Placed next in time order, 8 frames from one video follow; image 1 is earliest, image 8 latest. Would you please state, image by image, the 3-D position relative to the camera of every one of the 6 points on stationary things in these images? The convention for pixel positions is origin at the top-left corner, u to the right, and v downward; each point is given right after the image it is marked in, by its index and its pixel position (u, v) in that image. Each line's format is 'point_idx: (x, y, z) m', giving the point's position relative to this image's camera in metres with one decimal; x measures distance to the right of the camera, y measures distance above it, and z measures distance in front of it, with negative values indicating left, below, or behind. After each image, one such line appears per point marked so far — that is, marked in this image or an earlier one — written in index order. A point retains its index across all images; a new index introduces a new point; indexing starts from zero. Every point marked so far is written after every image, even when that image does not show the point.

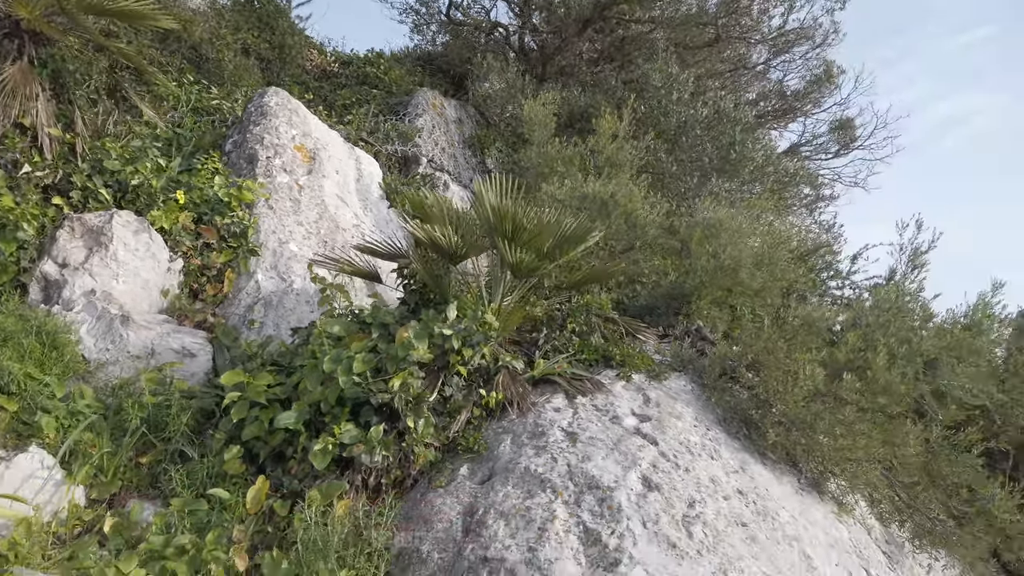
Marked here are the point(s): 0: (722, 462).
0: (+1.1, -0.9, +4.1) m
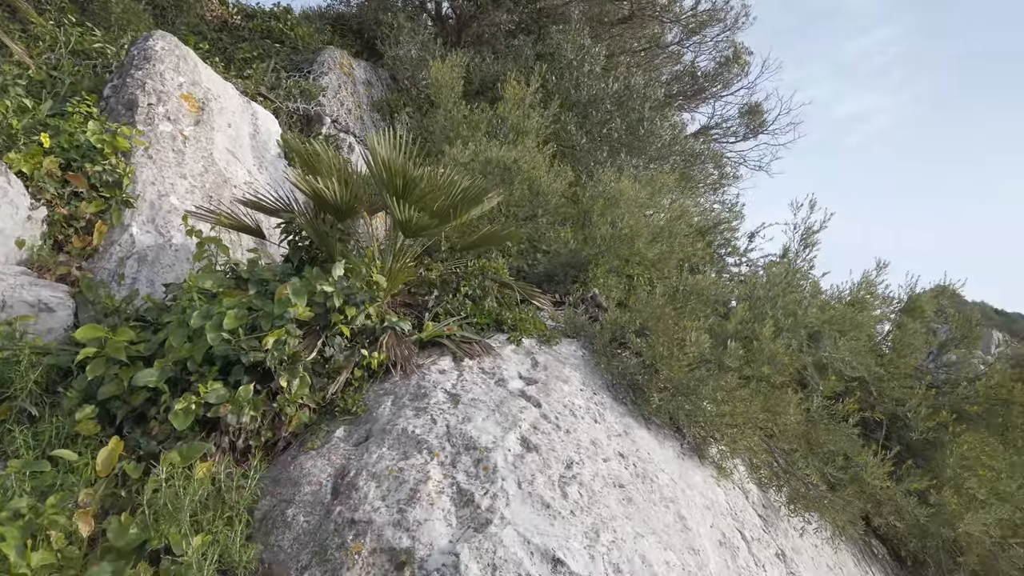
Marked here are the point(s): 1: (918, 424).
0: (+0.5, -0.7, +4.0) m
1: (+3.4, -1.1, +6.2) m
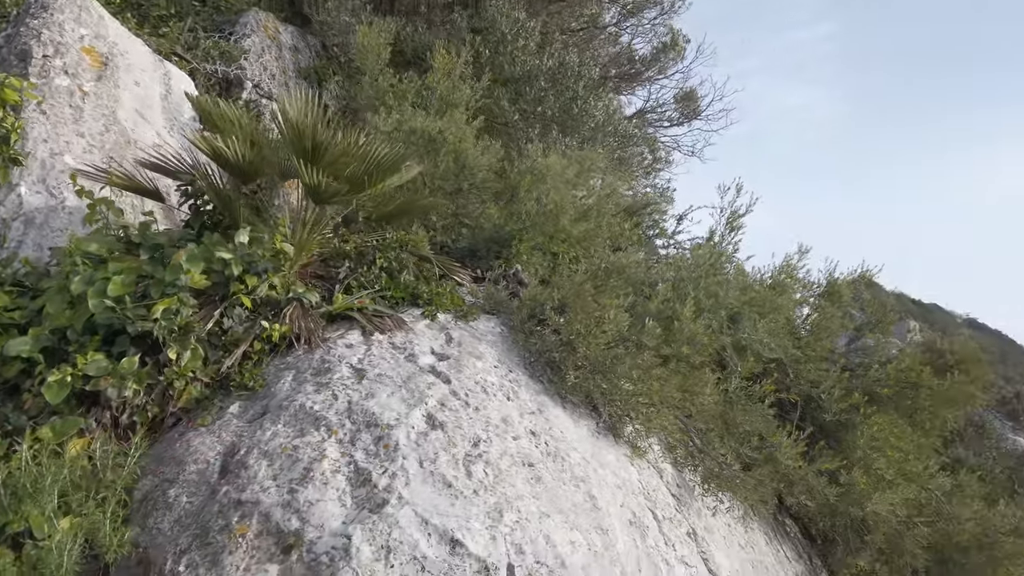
0: (0.0, -0.6, +3.9) m
1: (+2.7, -1.0, +6.3) m
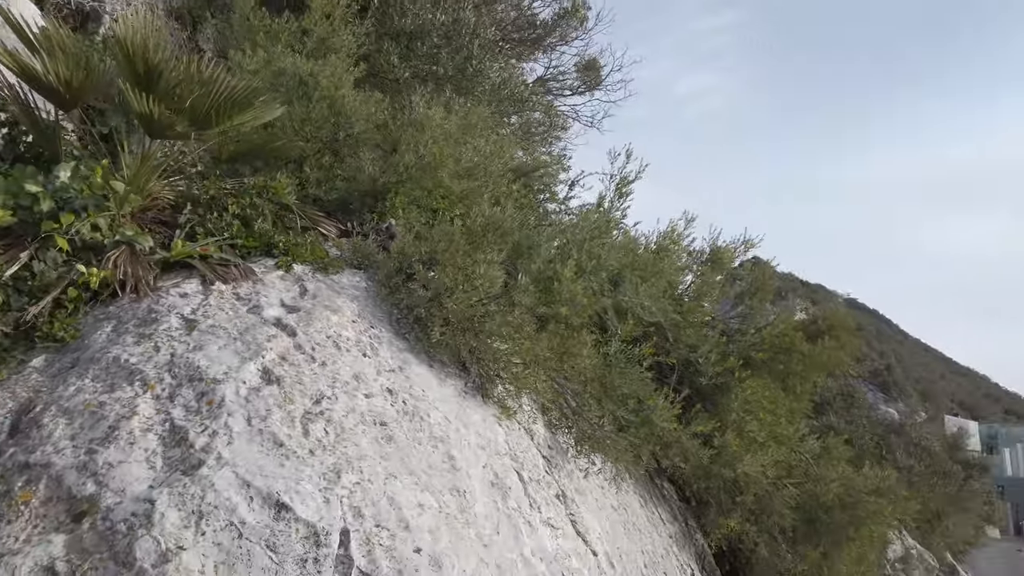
0: (-0.7, -0.4, +3.7) m
1: (+1.7, -0.7, +6.4) m
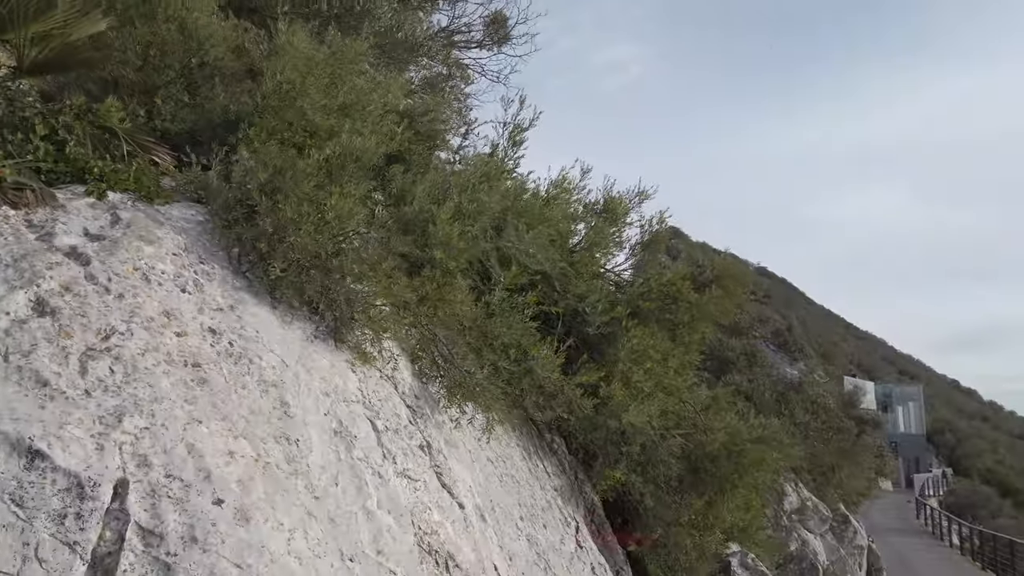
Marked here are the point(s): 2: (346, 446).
0: (-1.4, 0.0, +3.3) m
1: (+0.7, -0.2, +6.2) m
2: (-0.7, -0.7, +3.3) m
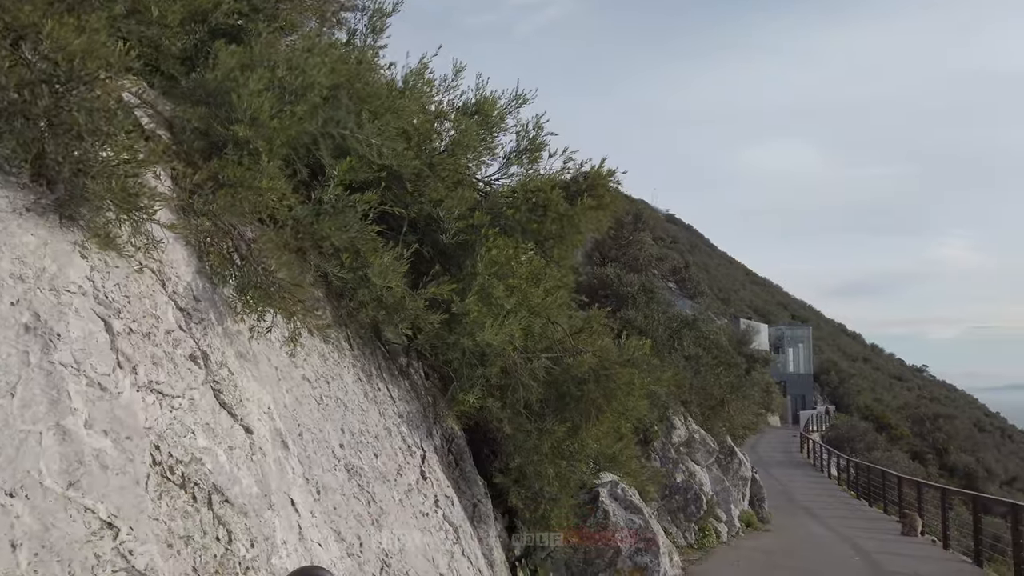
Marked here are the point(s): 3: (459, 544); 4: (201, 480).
0: (-2.1, +0.5, +2.3) m
1: (-0.4, +0.5, +5.5) m
2: (-1.6, -0.2, +2.5) m
3: (-0.4, -1.7, +5.0) m
4: (-1.2, -0.8, +3.0) m
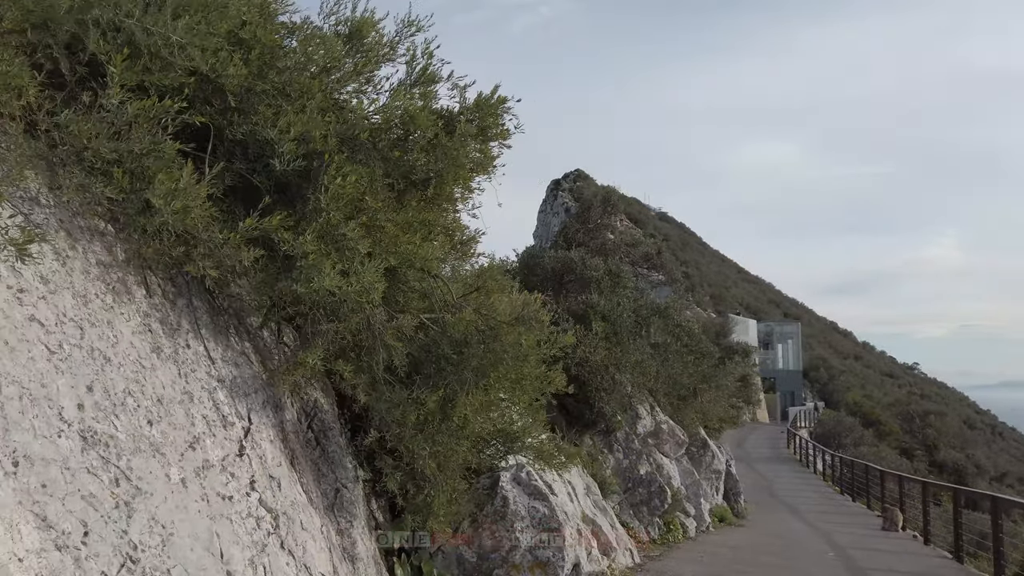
0: (-3.0, +0.8, +1.3) m
1: (-1.4, +0.8, +4.5) m
2: (-2.4, +0.2, +1.5) m
3: (-1.3, -1.3, +4.1) m
4: (-2.1, -0.4, +2.0) m
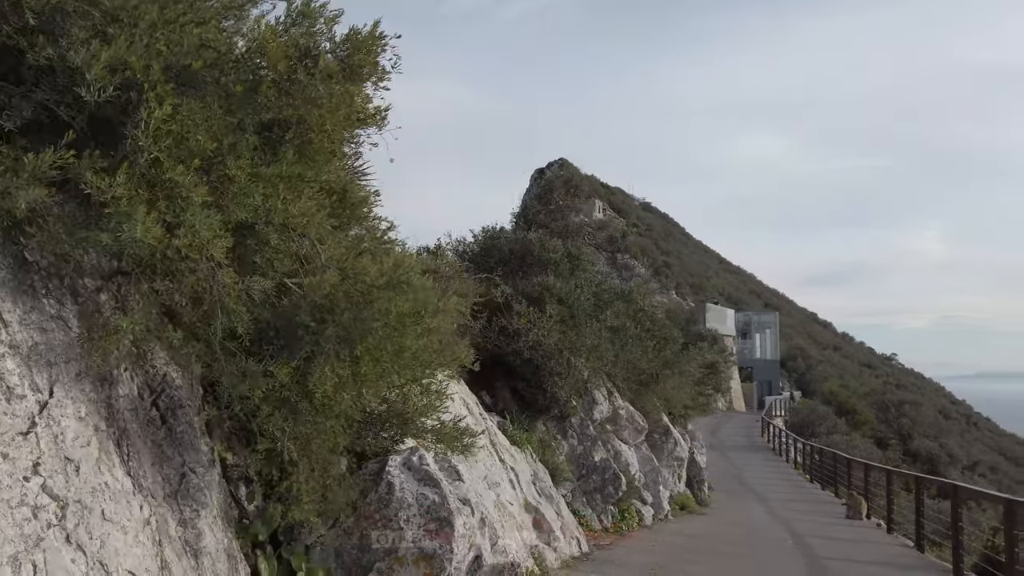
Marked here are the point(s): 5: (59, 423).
0: (-3.7, +1.0, +0.6) m
1: (-2.1, +1.1, +3.8) m
2: (-3.1, +0.4, +0.8) m
3: (-2.1, -1.1, +3.4) m
4: (-2.9, -0.2, +1.4) m
5: (-2.2, -0.7, +3.7) m
